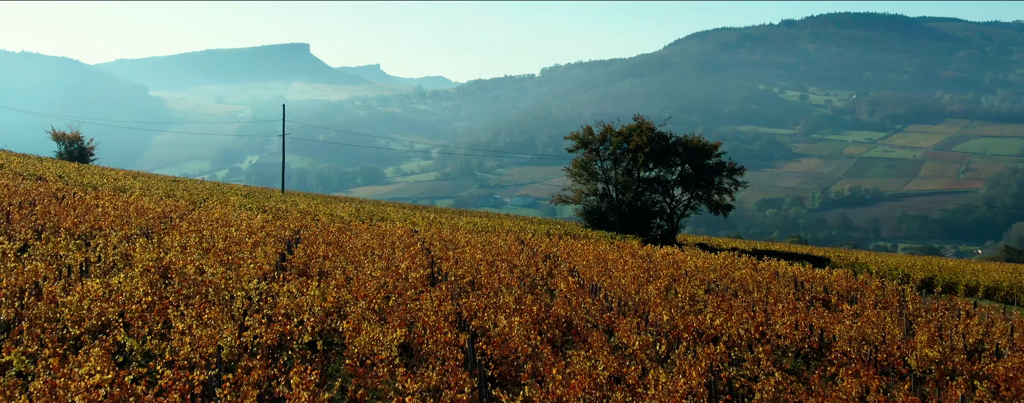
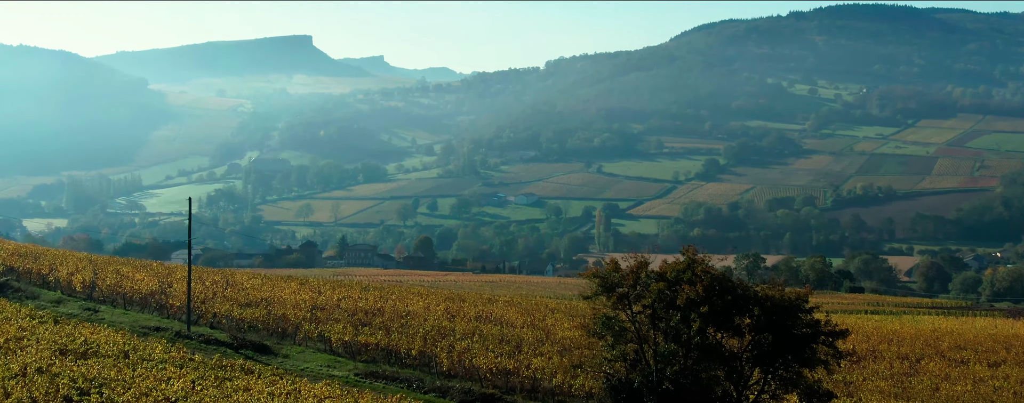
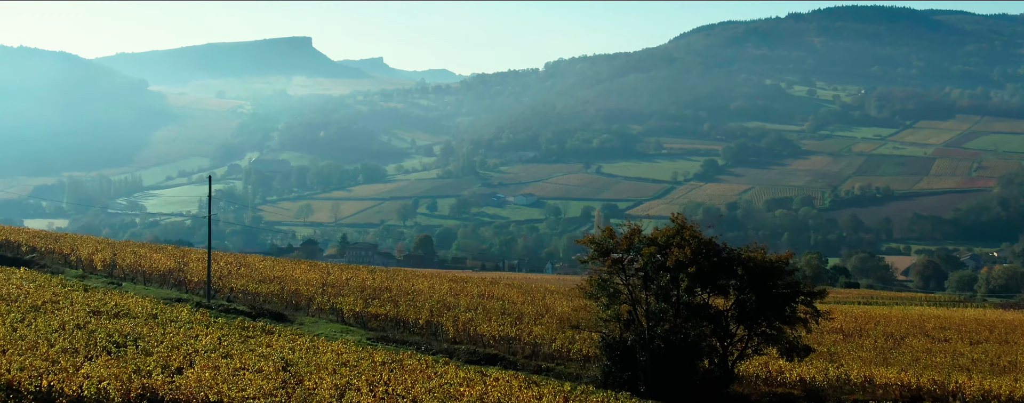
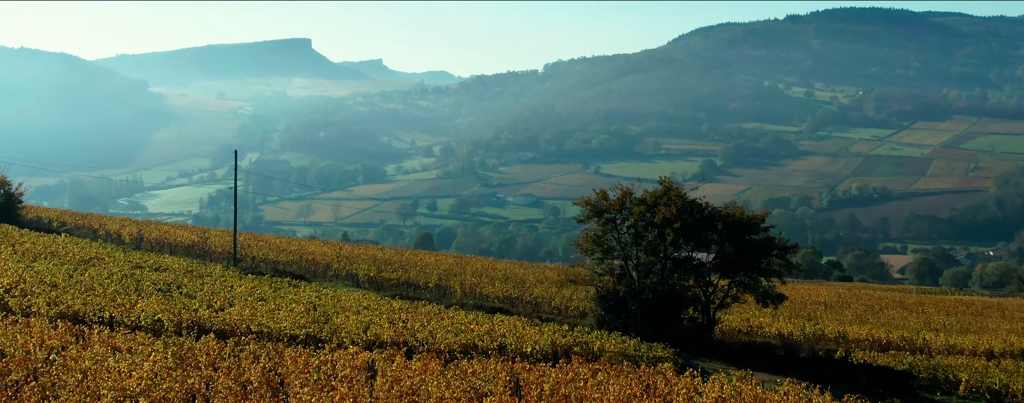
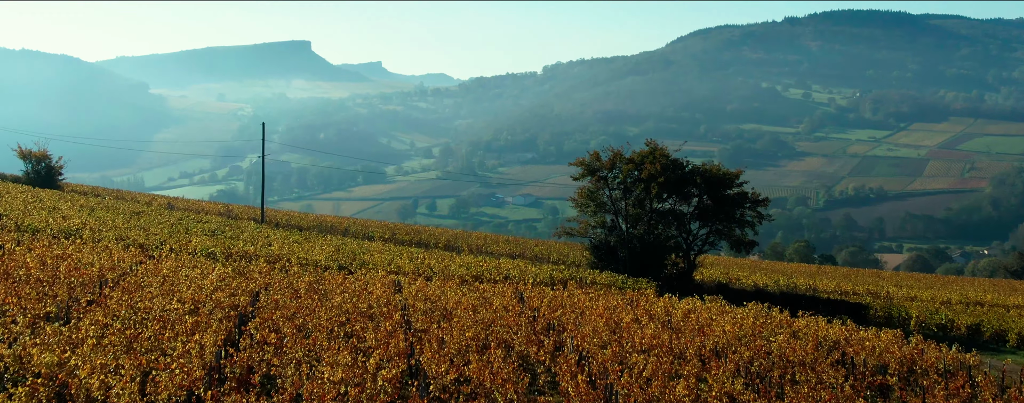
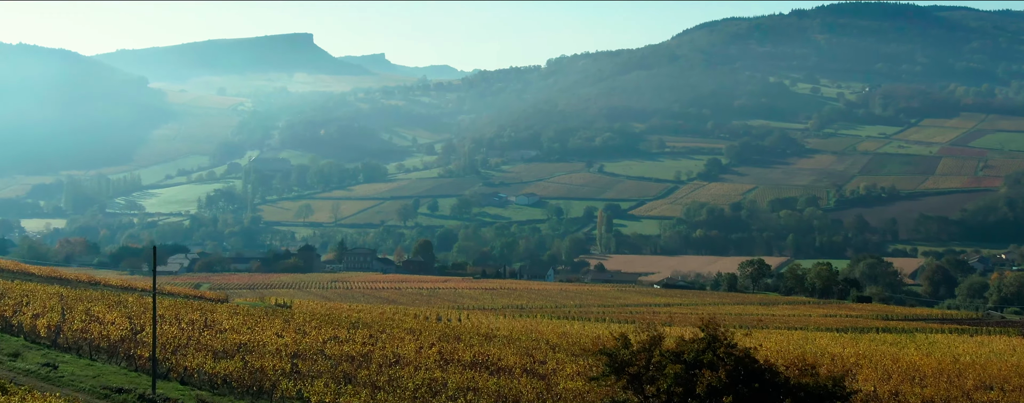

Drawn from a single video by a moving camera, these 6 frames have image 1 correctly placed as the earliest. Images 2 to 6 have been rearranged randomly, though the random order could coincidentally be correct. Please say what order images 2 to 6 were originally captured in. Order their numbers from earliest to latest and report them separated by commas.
5, 4, 3, 2, 6
